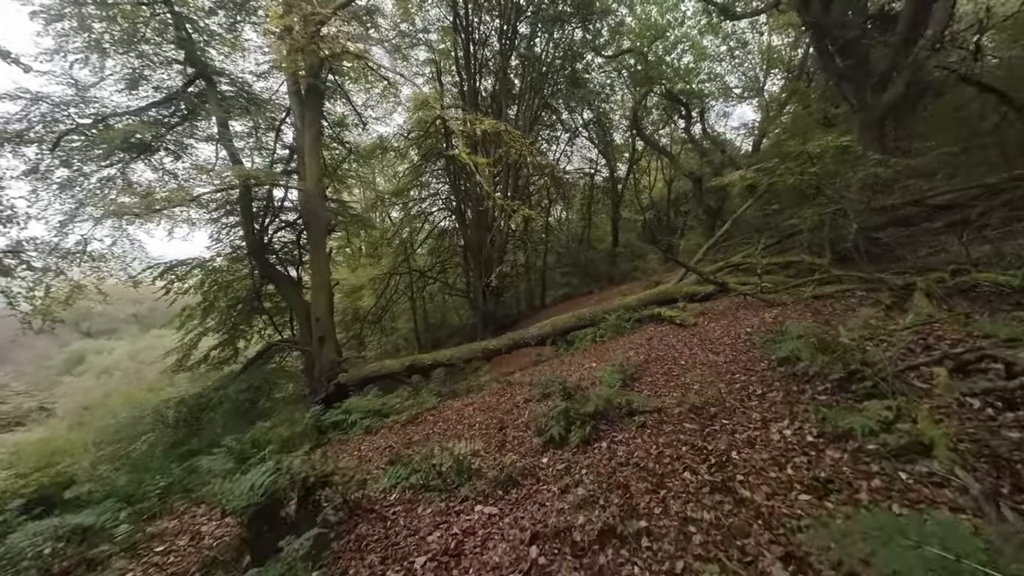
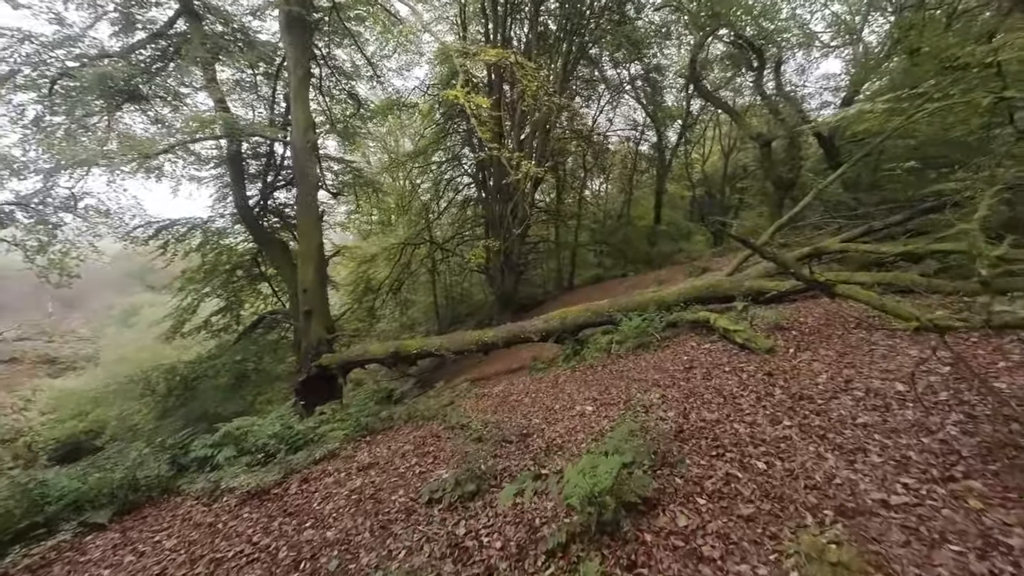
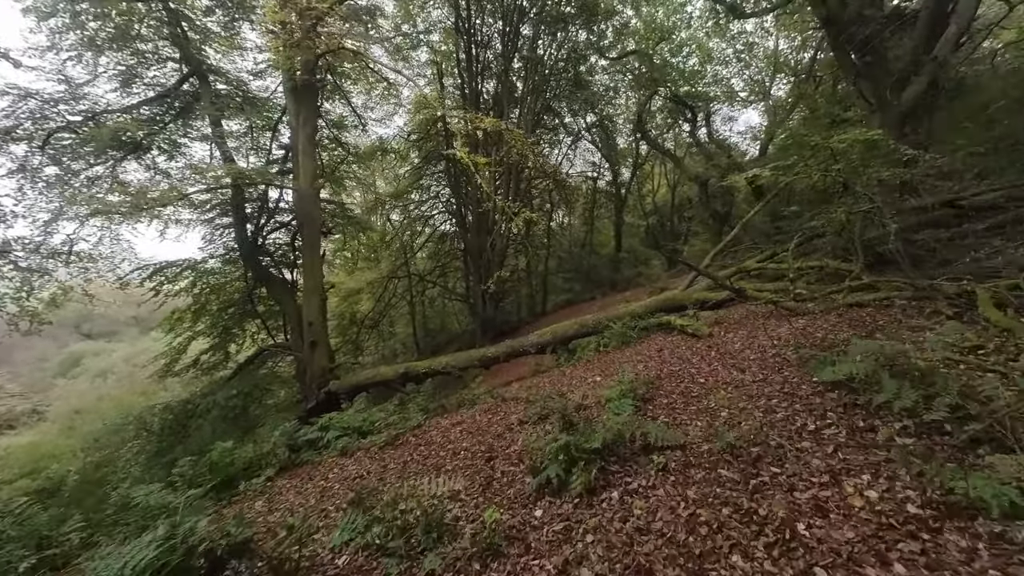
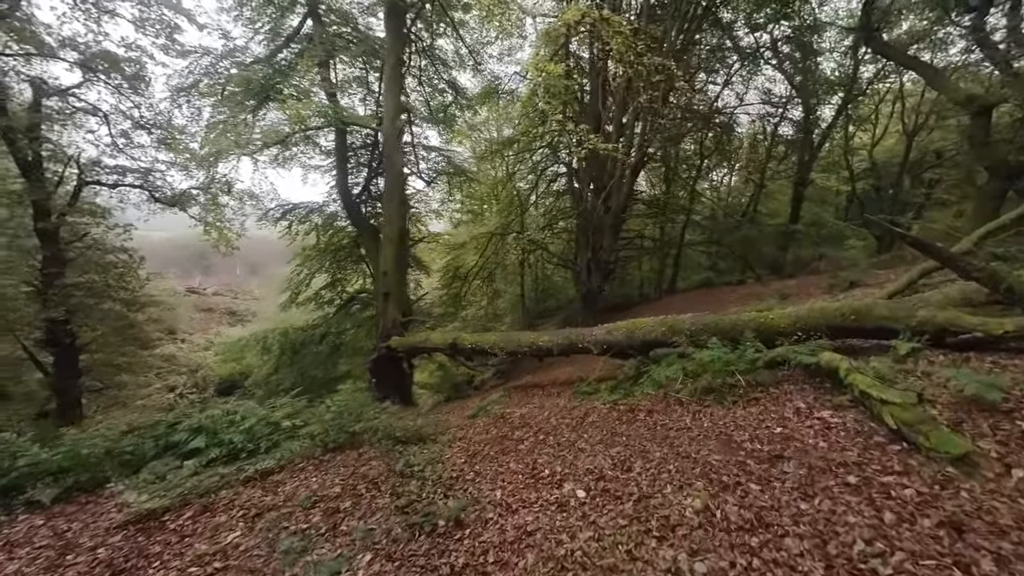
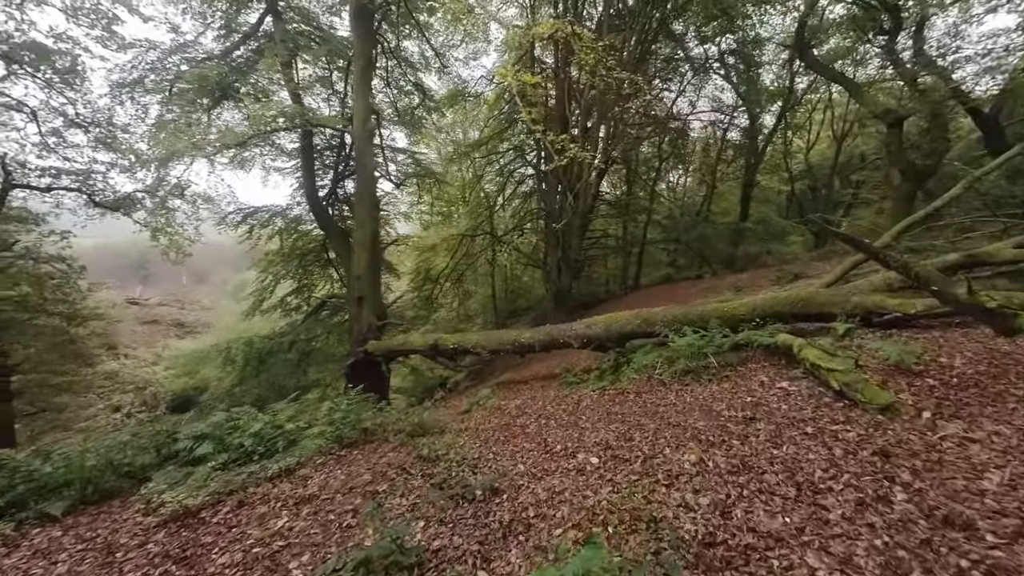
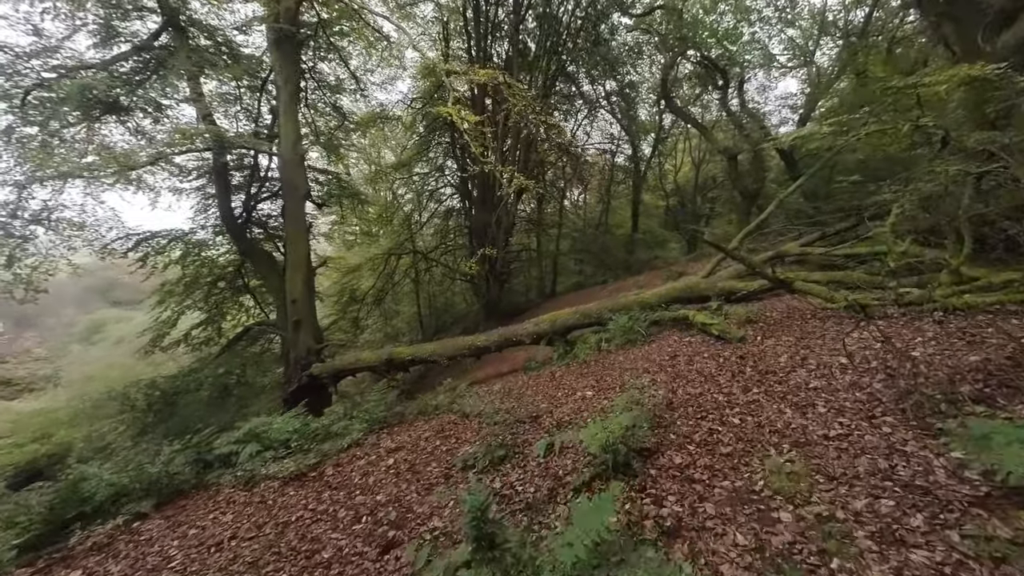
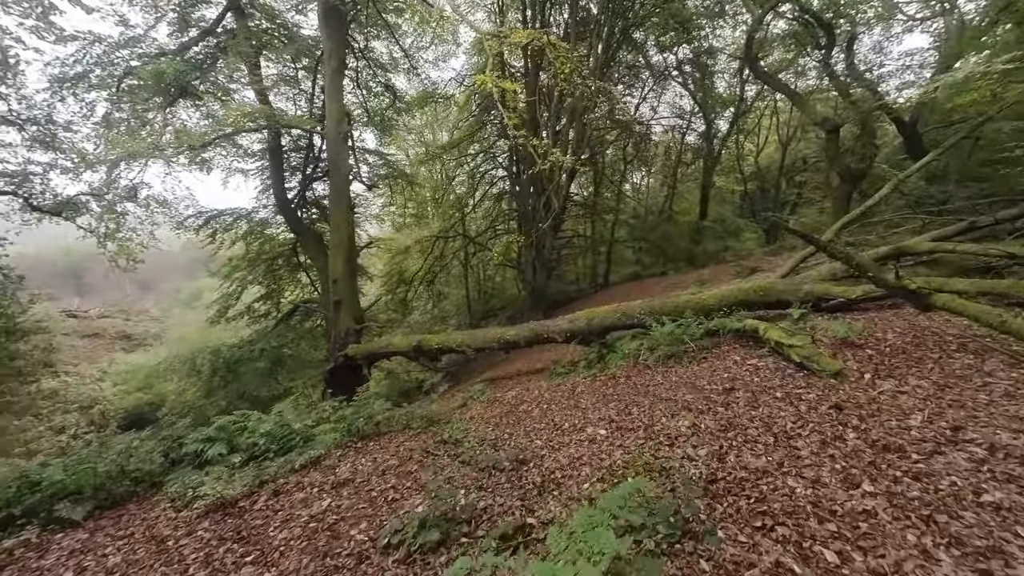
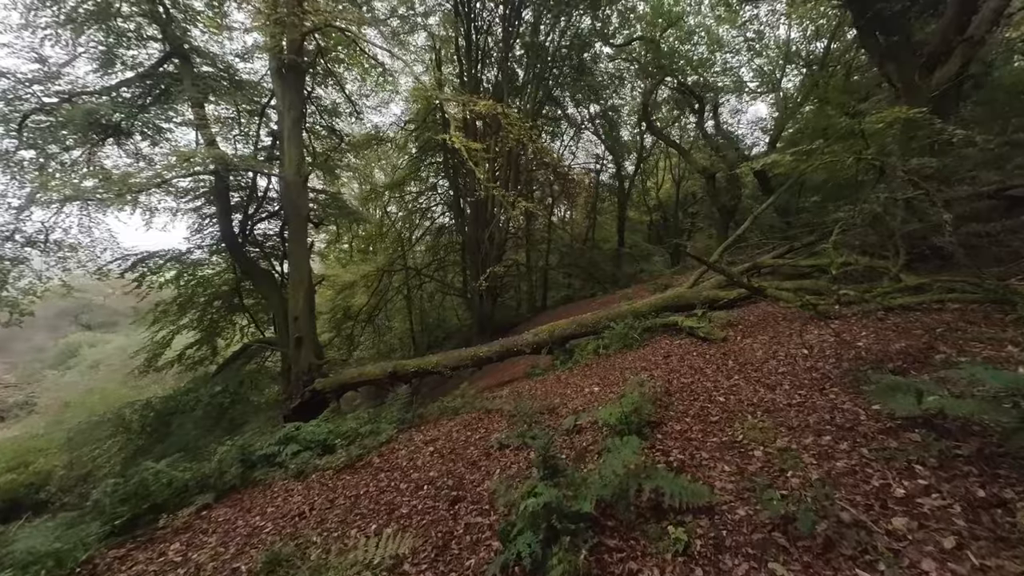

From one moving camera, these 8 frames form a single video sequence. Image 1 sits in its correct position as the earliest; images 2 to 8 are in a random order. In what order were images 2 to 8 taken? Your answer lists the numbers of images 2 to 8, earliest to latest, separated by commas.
3, 8, 6, 2, 7, 5, 4
